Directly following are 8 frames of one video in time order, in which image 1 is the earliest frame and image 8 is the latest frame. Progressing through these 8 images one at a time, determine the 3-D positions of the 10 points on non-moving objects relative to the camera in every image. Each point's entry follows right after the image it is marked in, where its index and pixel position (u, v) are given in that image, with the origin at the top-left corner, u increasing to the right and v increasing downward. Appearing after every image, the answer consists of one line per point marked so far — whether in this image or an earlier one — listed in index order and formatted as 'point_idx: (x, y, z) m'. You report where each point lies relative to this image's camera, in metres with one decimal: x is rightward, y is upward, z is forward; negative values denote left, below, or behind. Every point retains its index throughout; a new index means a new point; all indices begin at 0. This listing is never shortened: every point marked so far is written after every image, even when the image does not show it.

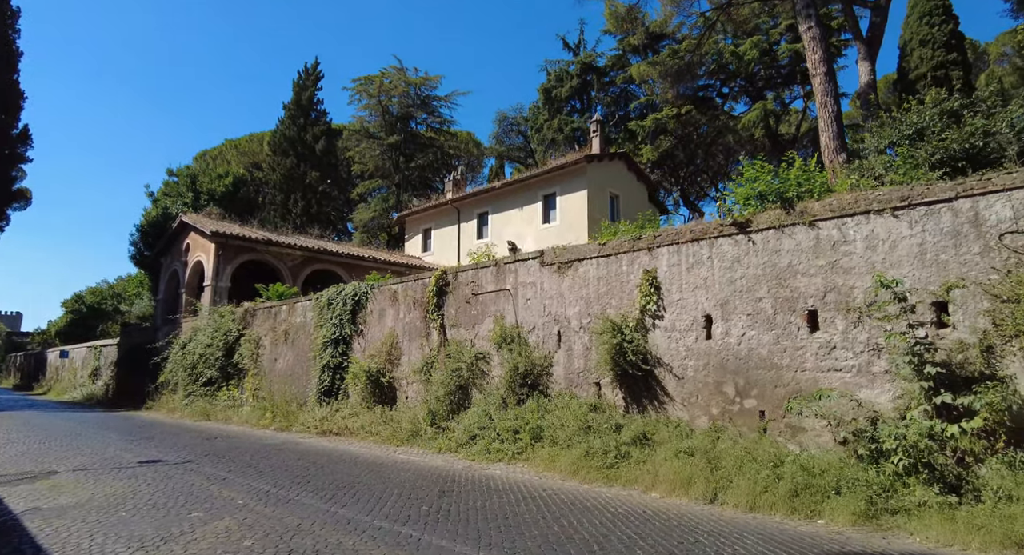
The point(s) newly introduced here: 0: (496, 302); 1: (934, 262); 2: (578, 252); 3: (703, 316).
0: (-0.3, -0.5, +10.1) m
1: (+4.3, +0.2, +5.6) m
2: (+1.1, +0.4, +8.9) m
3: (+2.5, -0.5, +7.3) m
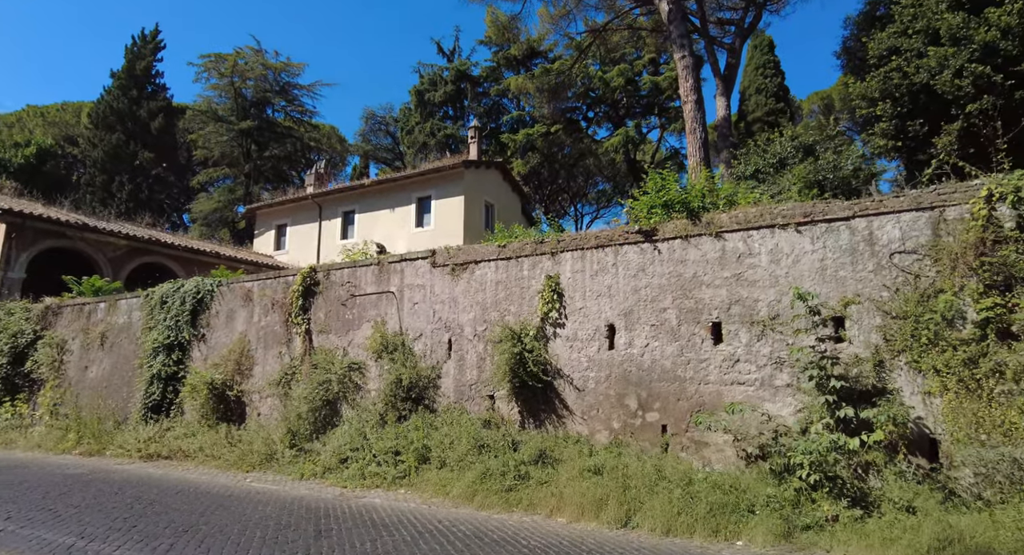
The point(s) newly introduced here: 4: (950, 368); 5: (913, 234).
0: (-2.2, -0.5, +9.0) m
1: (+3.4, 0.0, +5.8) m
2: (-0.5, +0.4, +8.2) m
3: (+1.2, -0.6, +7.0) m
4: (+4.0, -0.8, +5.1) m
5: (+4.0, +0.4, +5.5) m
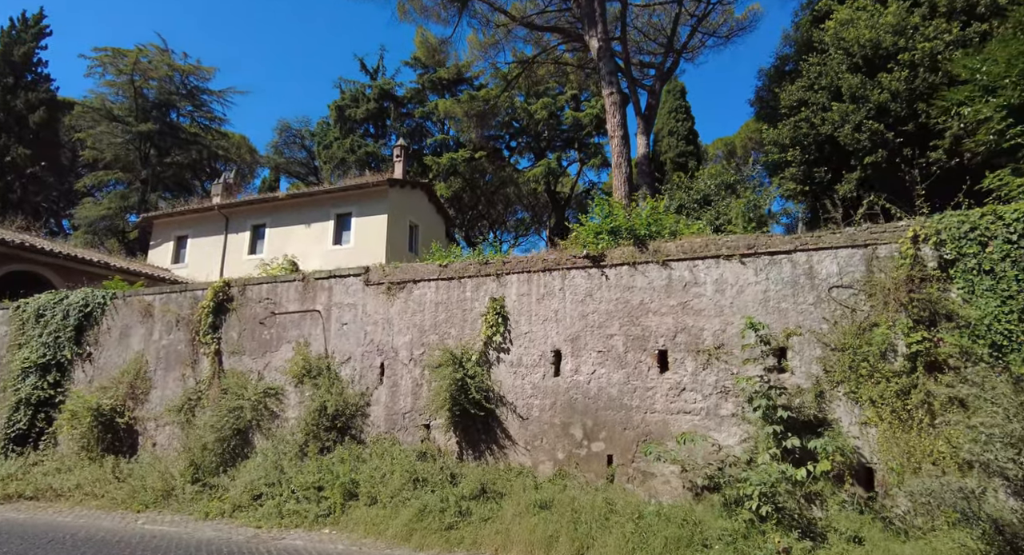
0: (-3.1, -0.7, +8.3) m
1: (+2.8, -0.3, +6.0) m
2: (-1.4, +0.1, +7.8) m
3: (+0.5, -0.9, +6.8) m
4: (+3.6, -1.2, +5.3) m
5: (+3.5, +0.1, +5.8) m
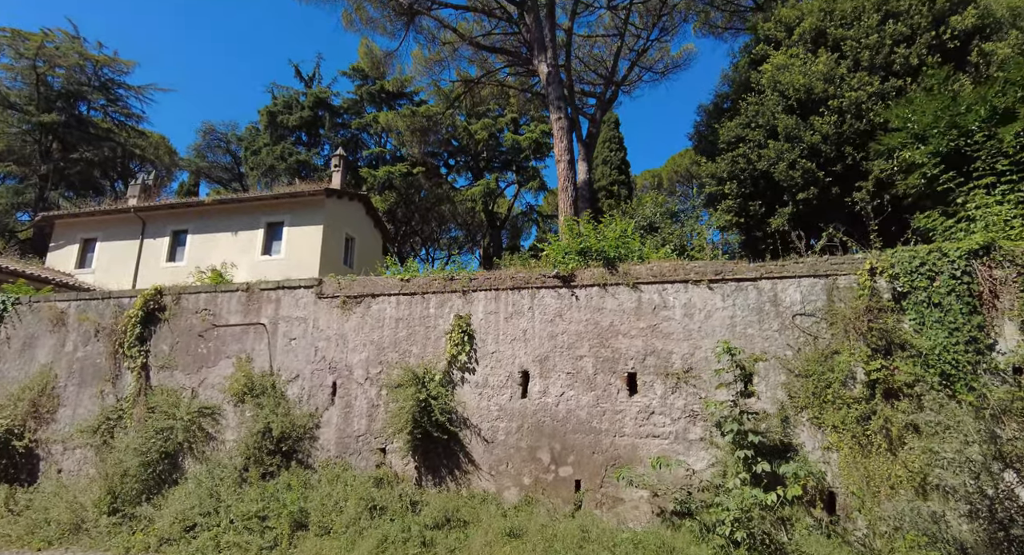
0: (-3.7, -0.8, +7.6) m
1: (+2.5, -0.6, +6.1) m
2: (-1.9, -0.1, +7.4) m
3: (+0.1, -1.1, +6.6) m
4: (+3.3, -1.5, +5.5) m
5: (+3.3, -0.2, +6.0) m
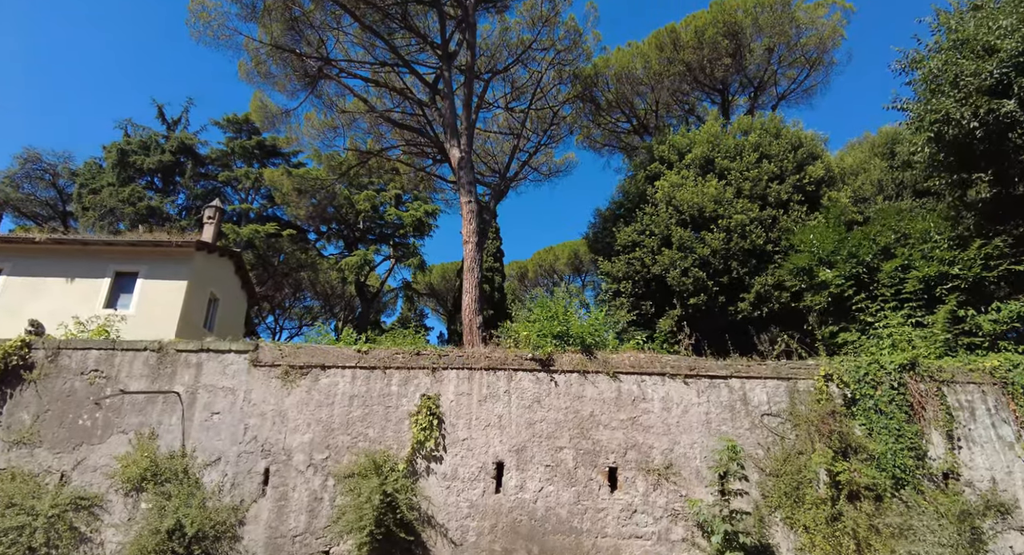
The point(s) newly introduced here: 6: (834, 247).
0: (-4.1, -1.5, +6.1) m
1: (+2.3, -1.7, +6.3) m
2: (-2.2, -0.9, +6.5) m
3: (-0.2, -2.0, +6.1) m
4: (+3.2, -2.6, +5.7) m
5: (+3.1, -1.4, +6.4) m
6: (+5.5, +0.5, +9.6) m
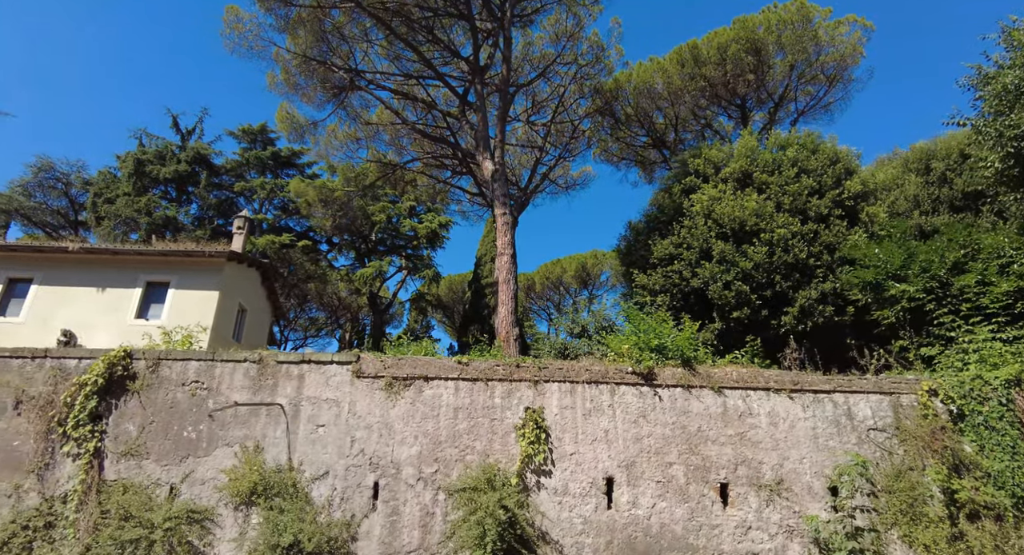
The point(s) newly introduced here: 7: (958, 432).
0: (-2.9, -1.6, +6.1) m
1: (+3.5, -1.9, +6.2) m
2: (-1.0, -1.0, +6.4) m
3: (+1.0, -2.2, +6.0) m
4: (+4.3, -2.7, +5.7) m
5: (+4.2, -1.6, +6.4) m
6: (+6.7, +0.3, +9.6) m
7: (+5.0, -1.7, +6.2) m
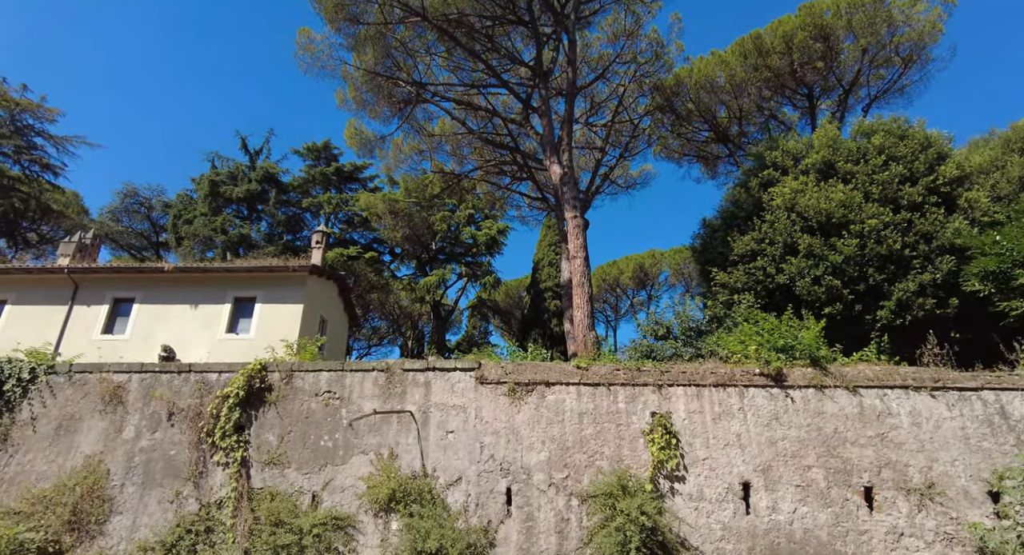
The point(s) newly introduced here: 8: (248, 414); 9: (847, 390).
0: (-1.5, -1.7, +6.2) m
1: (+4.9, -1.8, +5.8) m
2: (+0.4, -1.1, +6.4) m
3: (+2.4, -2.2, +5.8) m
4: (+5.7, -2.6, +5.2) m
5: (+5.6, -1.5, +5.9) m
6: (+8.3, +0.4, +8.9) m
7: (+6.4, -1.6, +5.7) m
8: (-3.0, -1.6, +6.4) m
9: (+3.7, -1.3, +6.2) m
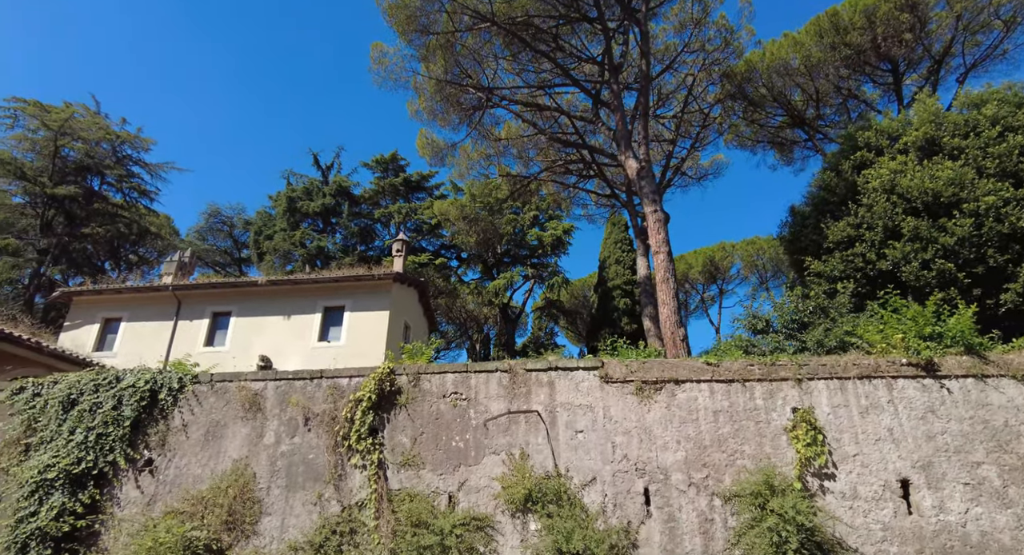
0: (0.0, -1.7, +6.3) m
1: (+6.3, -1.5, +5.1) m
2: (+1.8, -1.0, +6.2) m
3: (+3.8, -2.0, +5.4) m
4: (+7.0, -2.3, +4.4) m
5: (+7.0, -1.2, +5.2) m
6: (+9.9, +0.8, +7.8) m
7: (+7.7, -1.3, +4.9) m
8: (-1.5, -1.6, +6.6) m
9: (+5.1, -1.0, +5.7) m
